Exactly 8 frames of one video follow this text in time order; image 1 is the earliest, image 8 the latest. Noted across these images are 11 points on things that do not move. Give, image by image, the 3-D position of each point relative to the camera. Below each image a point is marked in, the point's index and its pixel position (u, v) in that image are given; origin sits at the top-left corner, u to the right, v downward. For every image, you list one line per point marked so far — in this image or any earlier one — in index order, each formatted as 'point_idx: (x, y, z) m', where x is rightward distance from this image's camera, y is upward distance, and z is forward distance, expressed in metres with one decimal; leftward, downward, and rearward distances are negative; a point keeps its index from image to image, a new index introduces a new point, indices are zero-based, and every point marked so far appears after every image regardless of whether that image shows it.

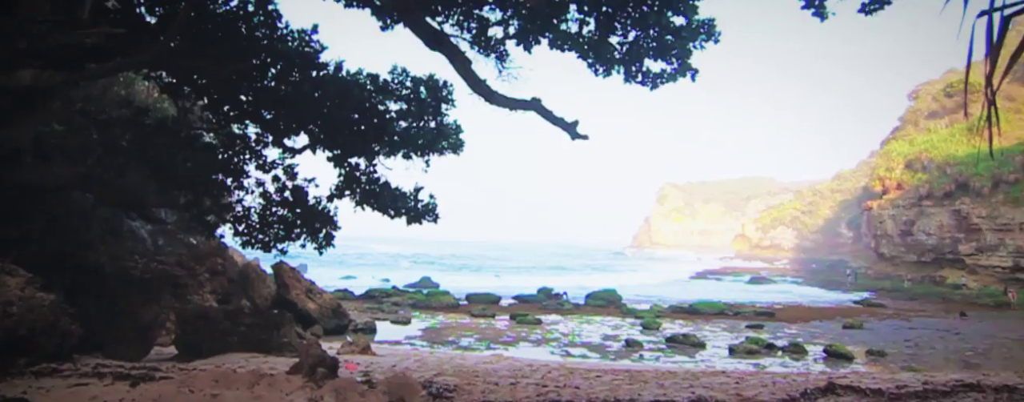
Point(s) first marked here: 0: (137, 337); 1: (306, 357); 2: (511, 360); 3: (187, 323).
0: (-6.2, -2.3, +10.9) m
1: (-2.4, -1.8, +7.8) m
2: (+0.1, -3.6, +14.6) m
3: (-5.5, -2.1, +11.2) m
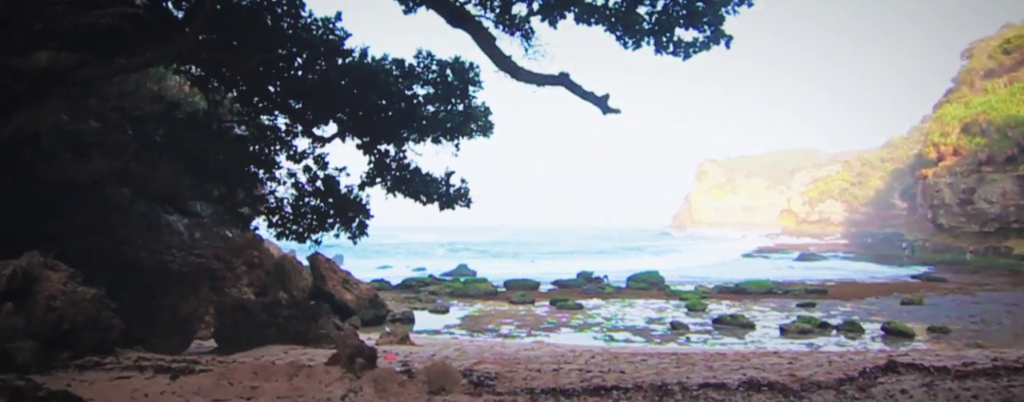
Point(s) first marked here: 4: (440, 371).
0: (-5.5, -2.2, +11.0) m
1: (-2.0, -1.7, +7.7) m
2: (+1.0, -3.2, +14.4) m
3: (-4.9, -2.0, +11.2) m
4: (-0.8, -1.8, +7.1) m
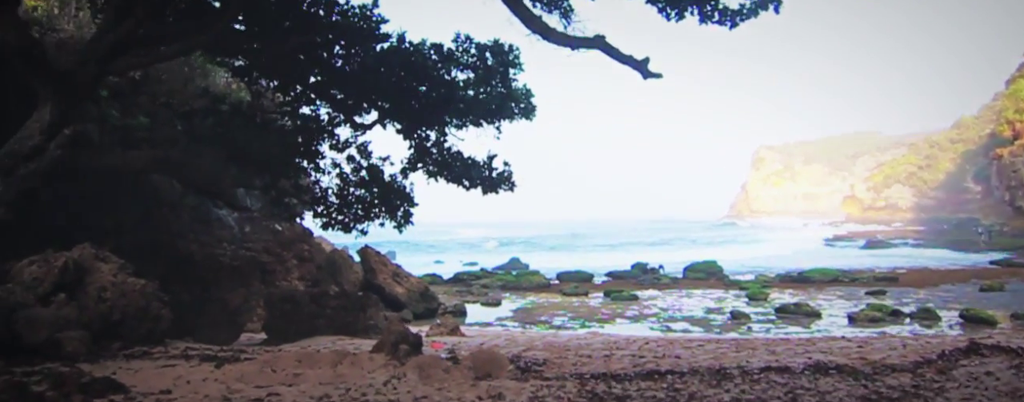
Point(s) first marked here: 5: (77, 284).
0: (-4.7, -2.1, +11.1) m
1: (-1.4, -1.5, +7.5) m
2: (+2.0, -2.9, +14.0) m
3: (-4.0, -1.8, +11.3) m
4: (-0.3, -1.6, +6.9) m
5: (-5.6, -1.1, +8.5) m
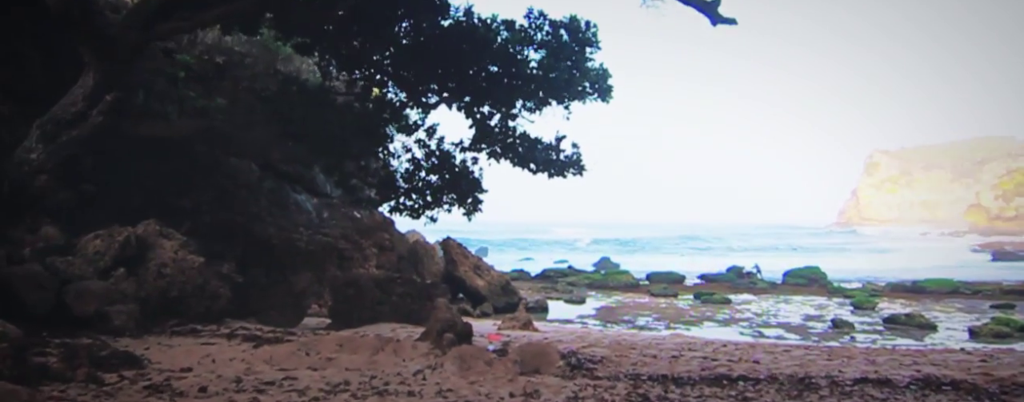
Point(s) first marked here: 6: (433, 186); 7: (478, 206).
0: (-3.6, -1.8, +11.0) m
1: (-0.8, -1.3, +7.0) m
2: (+3.5, -2.7, +13.0) m
3: (-2.9, -1.5, +11.1) m
4: (+0.2, -1.4, +6.2) m
5: (-4.8, -0.7, +8.5) m
6: (-1.5, +0.3, +12.5) m
7: (-0.6, -0.1, +12.5) m
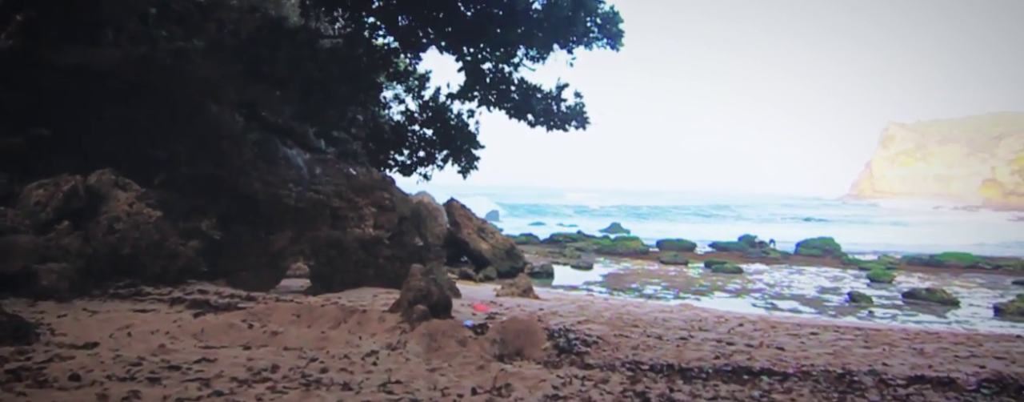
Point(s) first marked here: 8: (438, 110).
0: (-3.7, -1.0, +10.1) m
1: (-1.0, -0.8, +6.1) m
2: (+3.4, -2.0, +12.0) m
3: (-3.0, -0.8, +10.2) m
4: (0.0, -1.0, +5.3) m
5: (-4.9, -0.1, +7.6) m
6: (-1.5, +1.0, +11.5) m
7: (-0.7, +0.6, +11.5) m
8: (-1.3, +1.5, +11.1) m
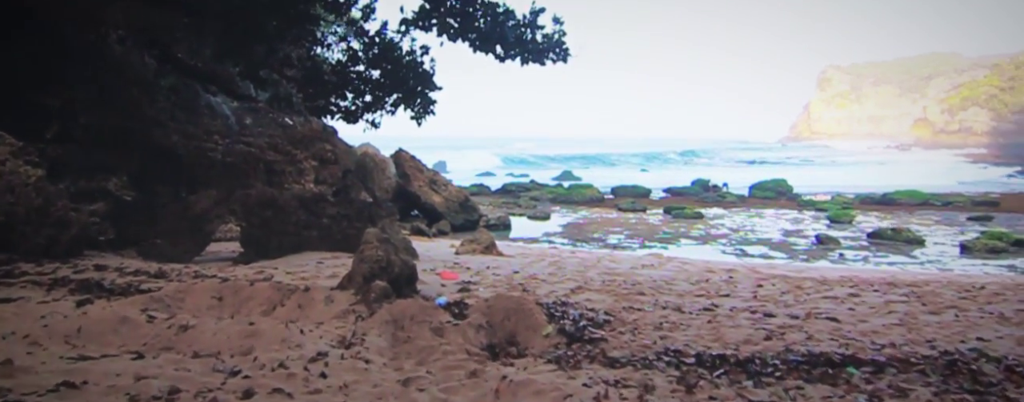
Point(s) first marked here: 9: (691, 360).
0: (-4.1, -0.4, +8.7) m
1: (-1.1, -0.4, +4.8) m
2: (+2.8, -1.0, +11.2) m
3: (-3.4, -0.2, +8.8) m
4: (0.0, -0.7, +4.1) m
5: (-5.2, +0.2, +6.0) m
6: (-2.1, +1.8, +10.0) m
7: (-1.3, +1.4, +10.1) m
8: (-1.9, +2.3, +9.6) m
9: (+0.9, -0.8, +3.3) m
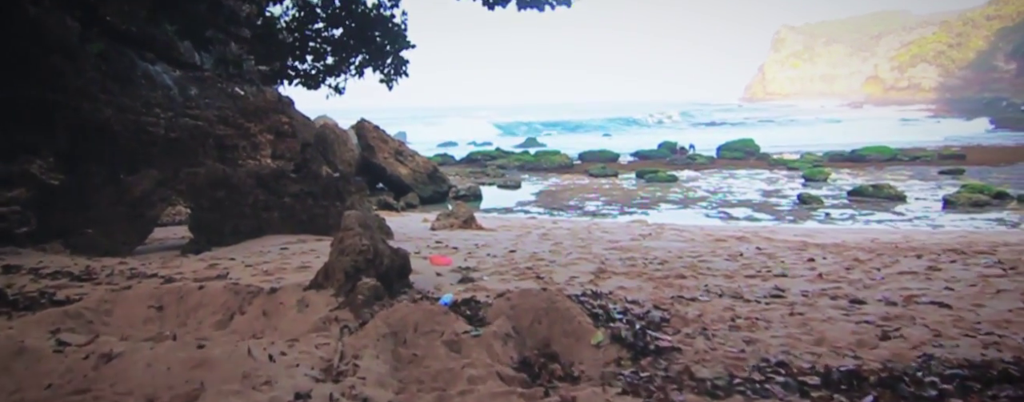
0: (-4.3, -0.2, +7.5) m
1: (-1.0, -0.3, +3.8) m
2: (+2.6, -0.5, +10.4) m
3: (-3.6, +0.1, +7.6) m
4: (+0.1, -0.5, +3.2) m
5: (-5.2, +0.3, +4.7) m
6: (-2.4, +2.1, +8.8) m
7: (-1.5, +1.8, +9.0) m
8: (-2.1, +2.6, +8.4) m
9: (+1.1, -0.6, +2.4) m
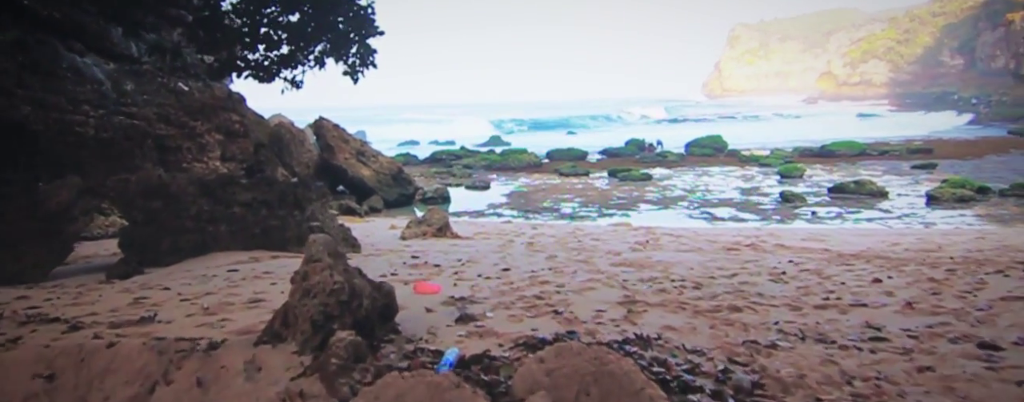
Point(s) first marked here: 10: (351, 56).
0: (-4.4, -0.4, +6.3) m
1: (-0.9, -0.4, +2.8) m
2: (+2.3, -0.5, +9.6) m
3: (-3.7, -0.1, +6.5) m
4: (+0.3, -0.6, +2.3) m
5: (-5.1, +0.1, +3.5) m
6: (-2.6, +2.0, +7.8) m
7: (-1.7, +1.7, +8.0) m
8: (-2.3, +2.5, +7.3) m
9: (+1.3, -0.7, +1.6) m
10: (-1.9, +1.7, +7.9) m
